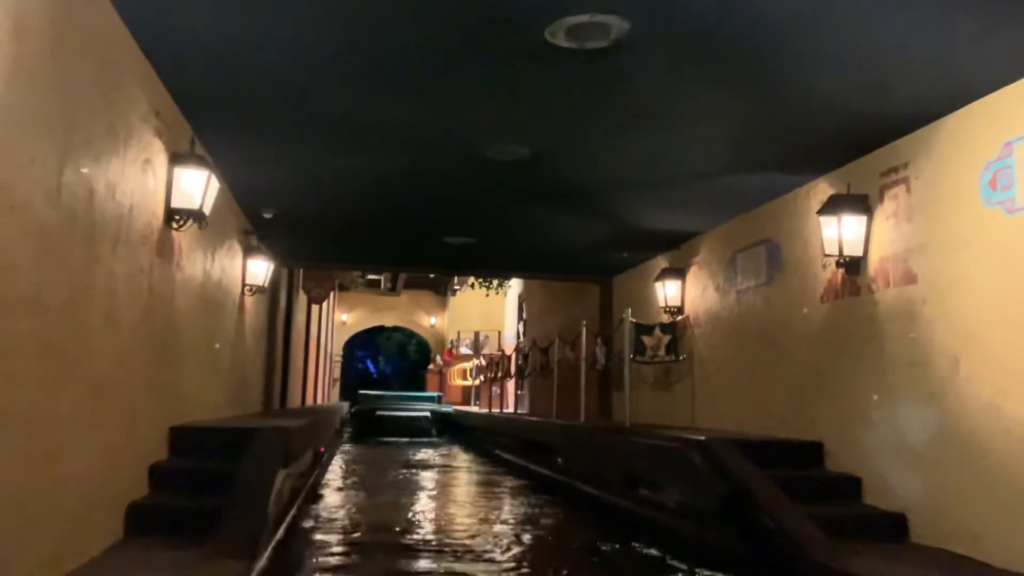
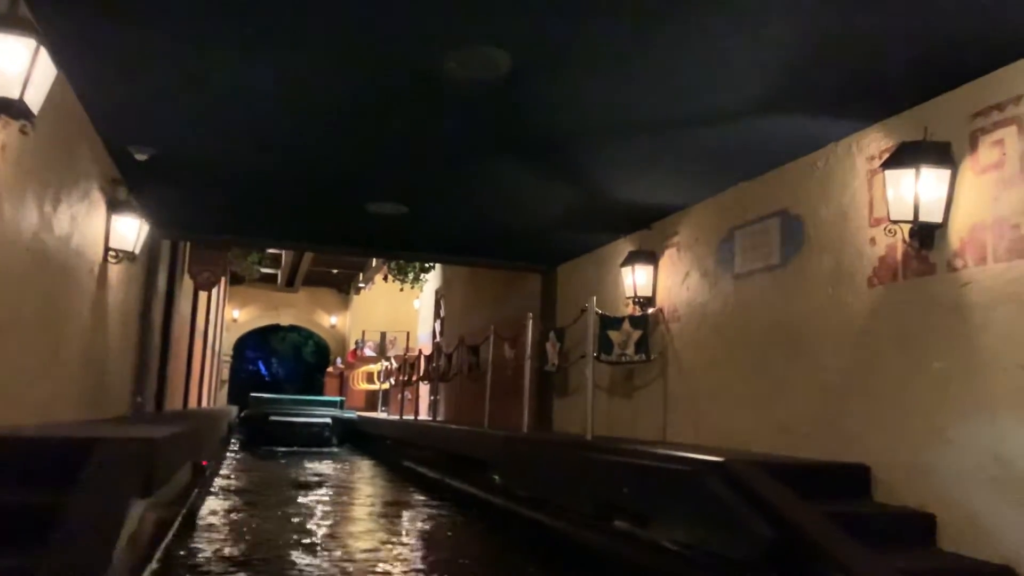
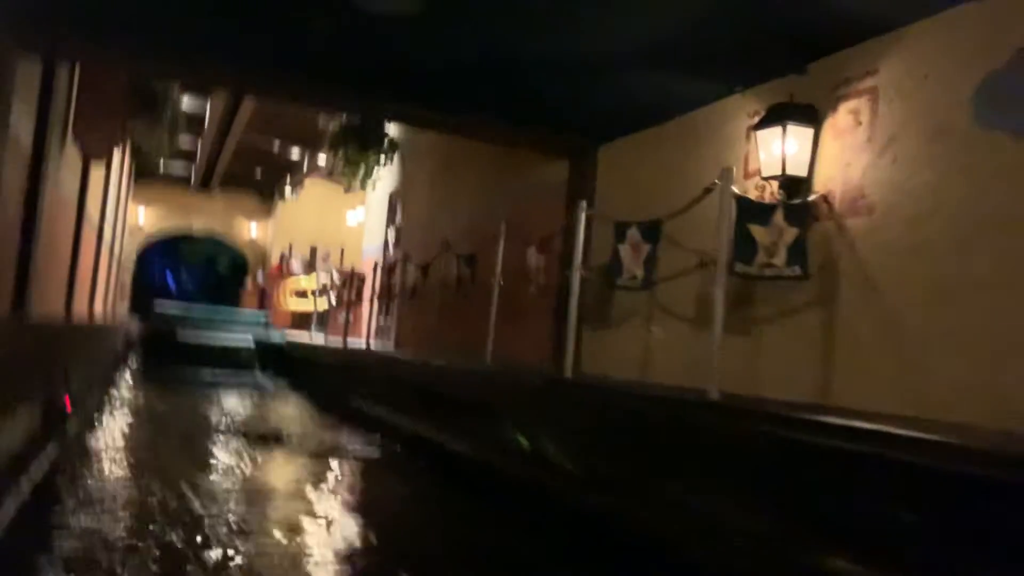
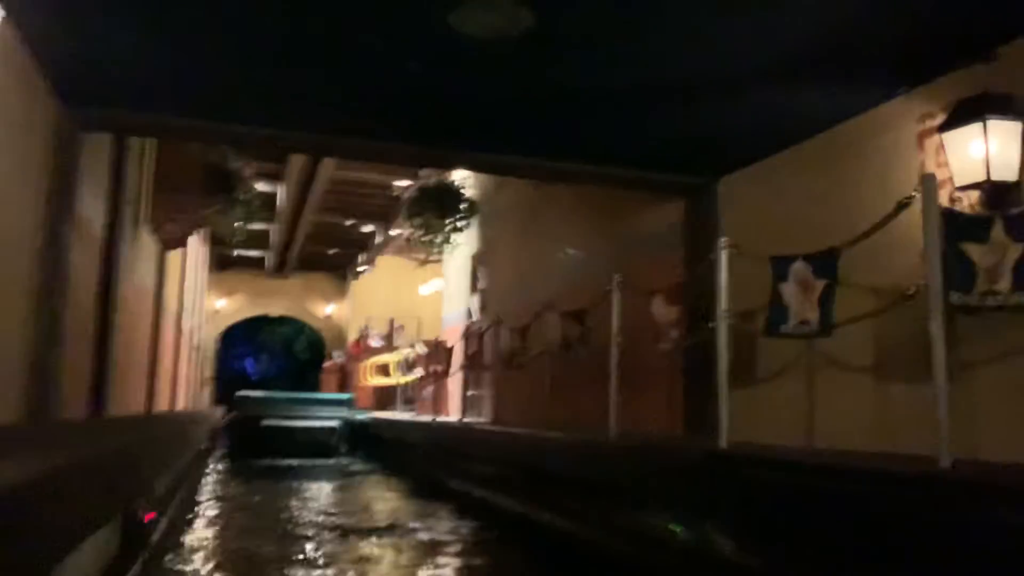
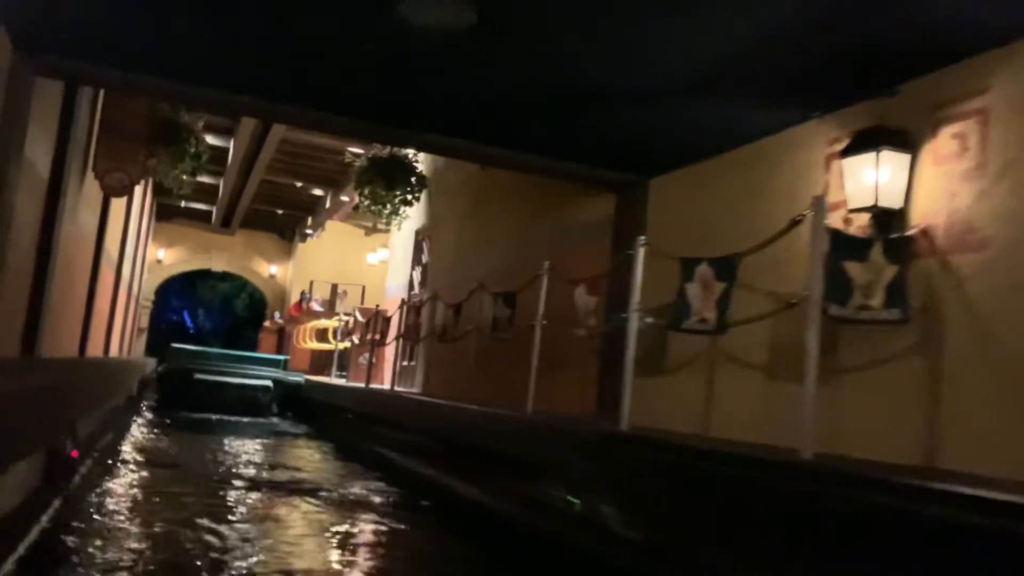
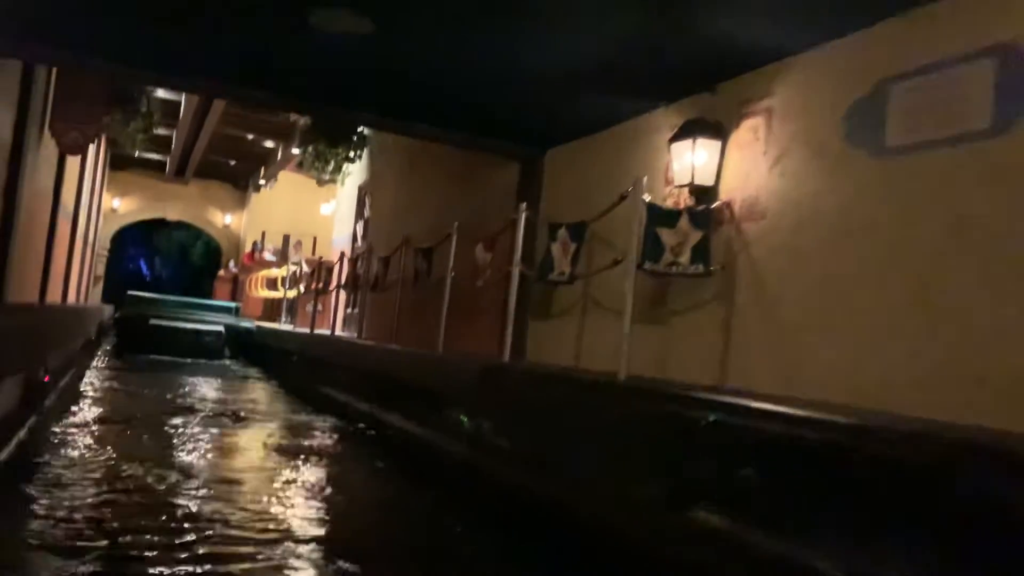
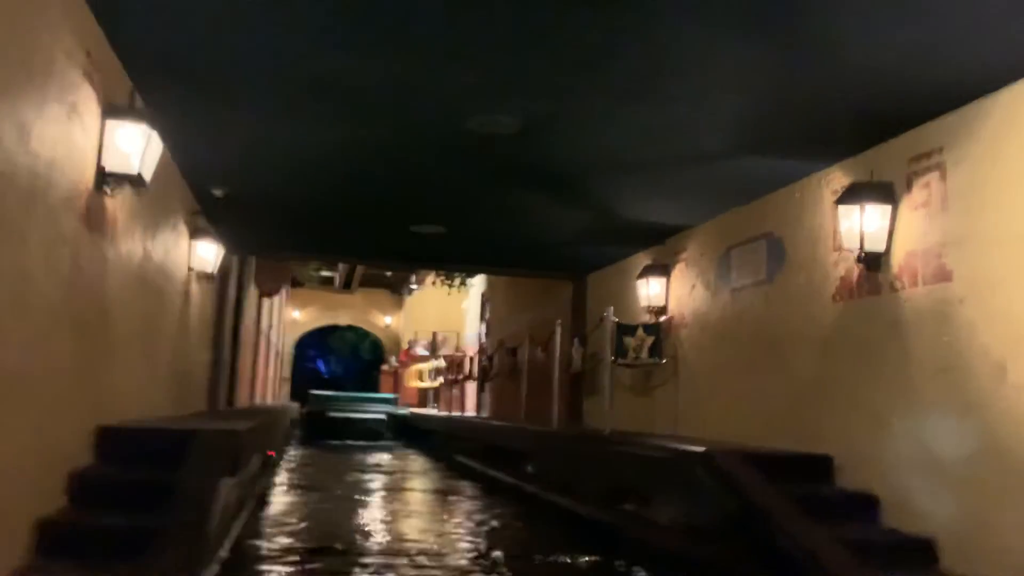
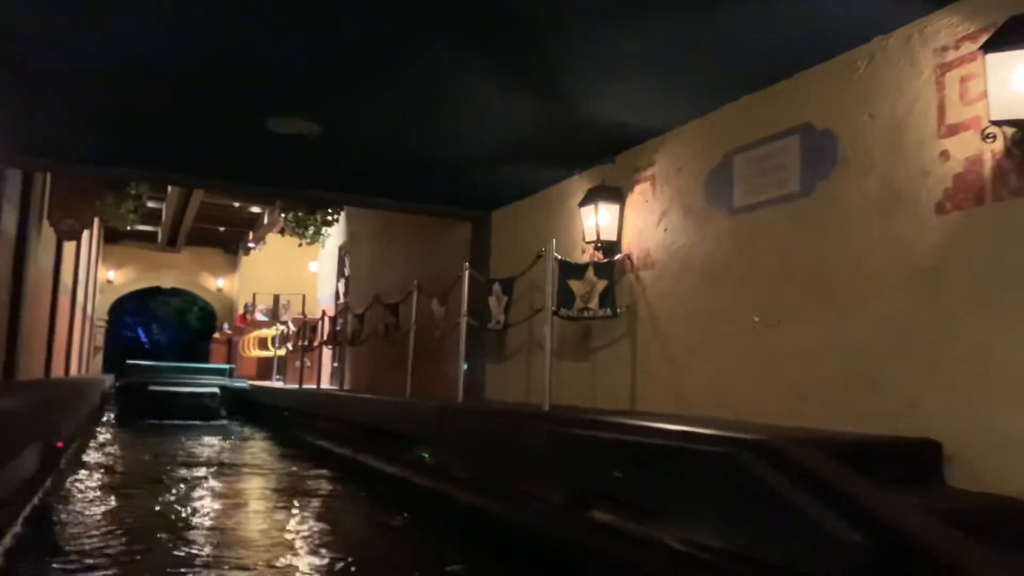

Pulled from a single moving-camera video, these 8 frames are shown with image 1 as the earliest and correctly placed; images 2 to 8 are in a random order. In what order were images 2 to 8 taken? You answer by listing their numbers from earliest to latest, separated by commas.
7, 2, 8, 6, 3, 5, 4
